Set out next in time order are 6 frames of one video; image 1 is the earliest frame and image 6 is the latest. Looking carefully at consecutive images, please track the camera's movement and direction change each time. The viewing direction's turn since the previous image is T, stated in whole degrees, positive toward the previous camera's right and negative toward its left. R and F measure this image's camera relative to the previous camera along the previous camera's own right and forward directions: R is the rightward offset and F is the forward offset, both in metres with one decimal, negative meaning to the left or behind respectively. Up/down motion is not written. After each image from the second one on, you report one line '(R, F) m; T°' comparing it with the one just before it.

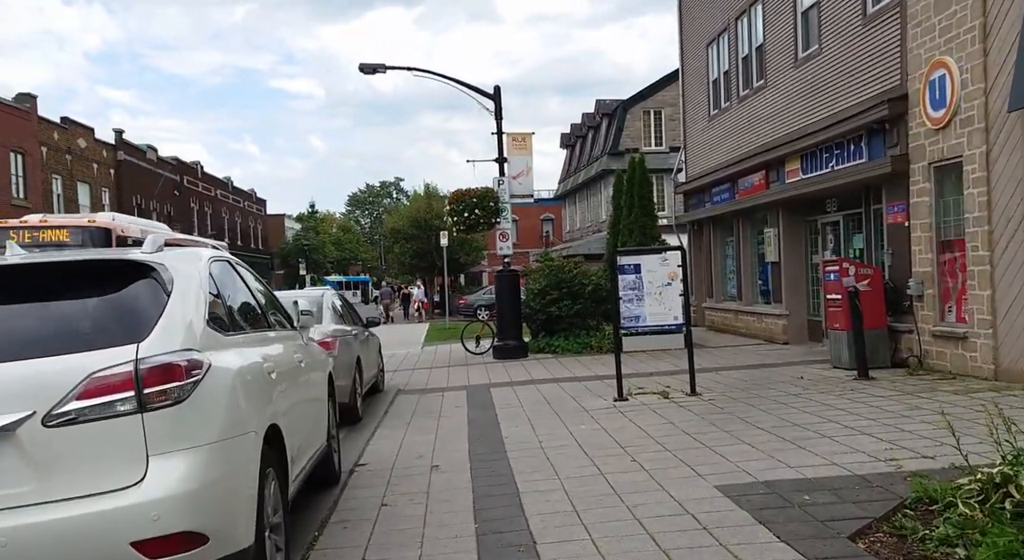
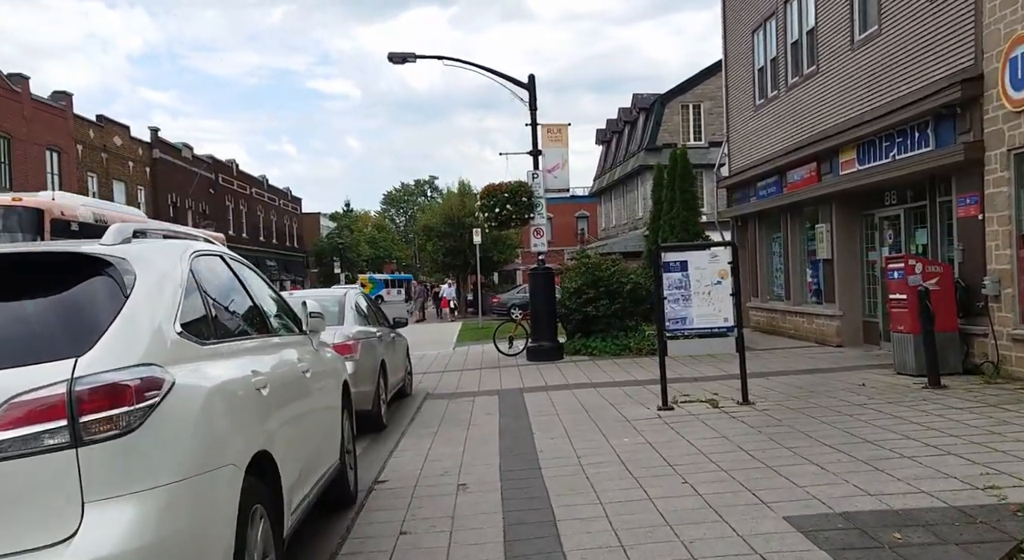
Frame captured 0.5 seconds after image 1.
(0.0, +0.7) m; -2°
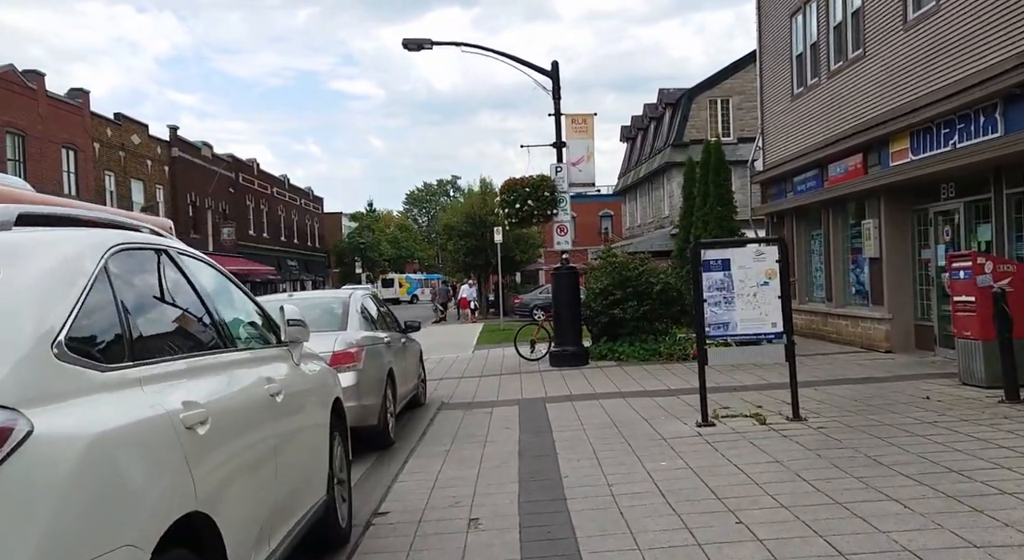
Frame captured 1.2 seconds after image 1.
(0.0, +0.9) m; -2°
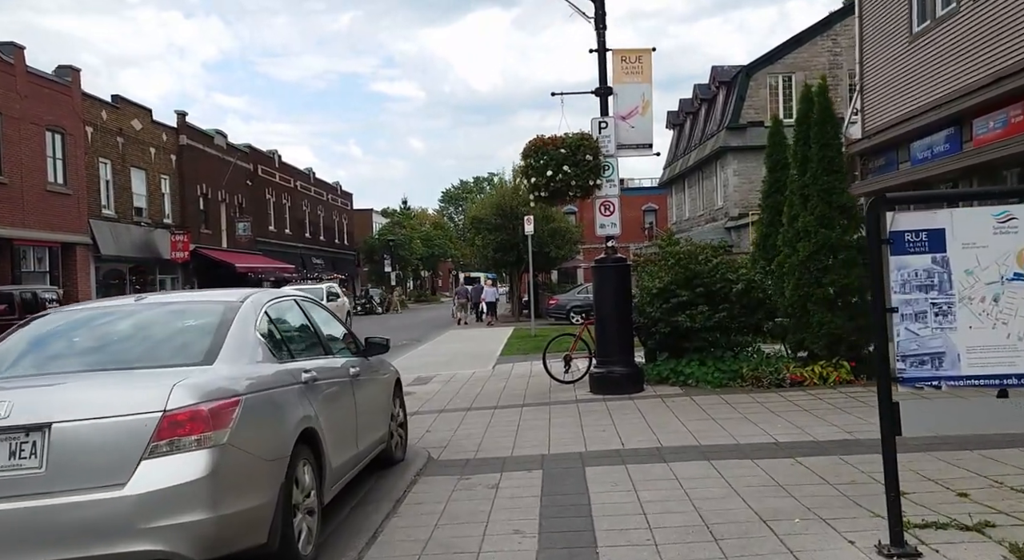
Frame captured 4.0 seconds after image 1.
(+0.1, +3.8) m; -3°
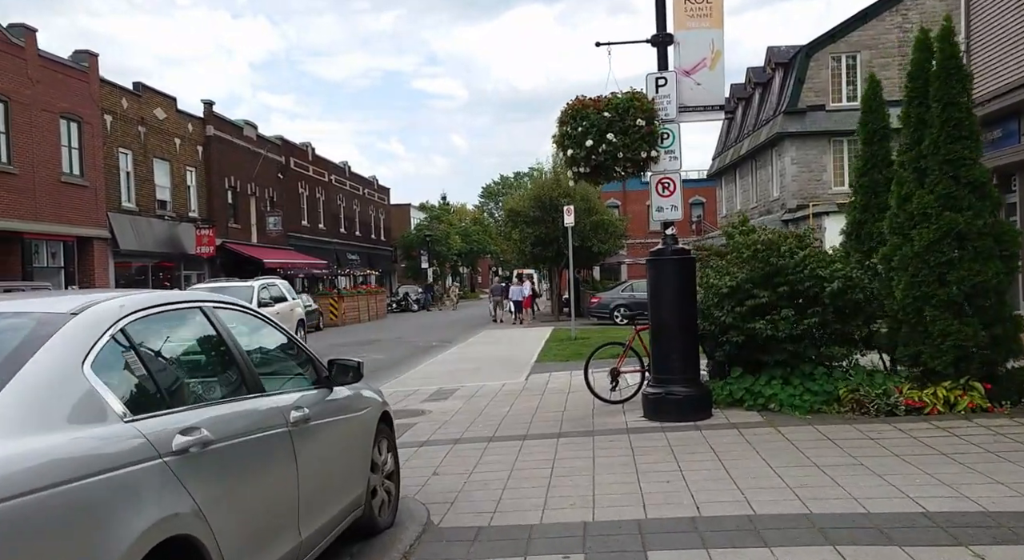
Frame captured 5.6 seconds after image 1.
(+0.1, +2.1) m; -3°
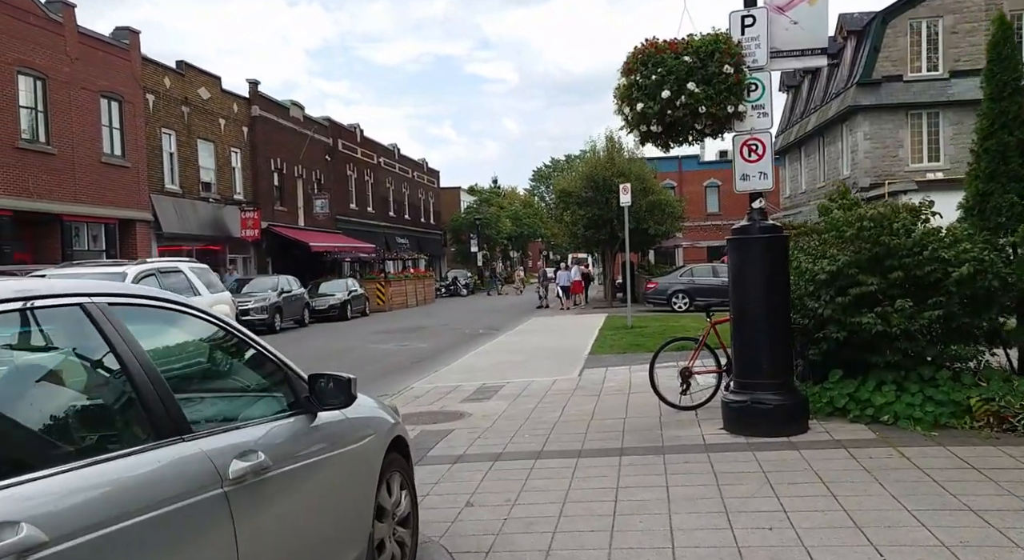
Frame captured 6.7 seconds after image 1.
(0.0, +1.4) m; -4°
